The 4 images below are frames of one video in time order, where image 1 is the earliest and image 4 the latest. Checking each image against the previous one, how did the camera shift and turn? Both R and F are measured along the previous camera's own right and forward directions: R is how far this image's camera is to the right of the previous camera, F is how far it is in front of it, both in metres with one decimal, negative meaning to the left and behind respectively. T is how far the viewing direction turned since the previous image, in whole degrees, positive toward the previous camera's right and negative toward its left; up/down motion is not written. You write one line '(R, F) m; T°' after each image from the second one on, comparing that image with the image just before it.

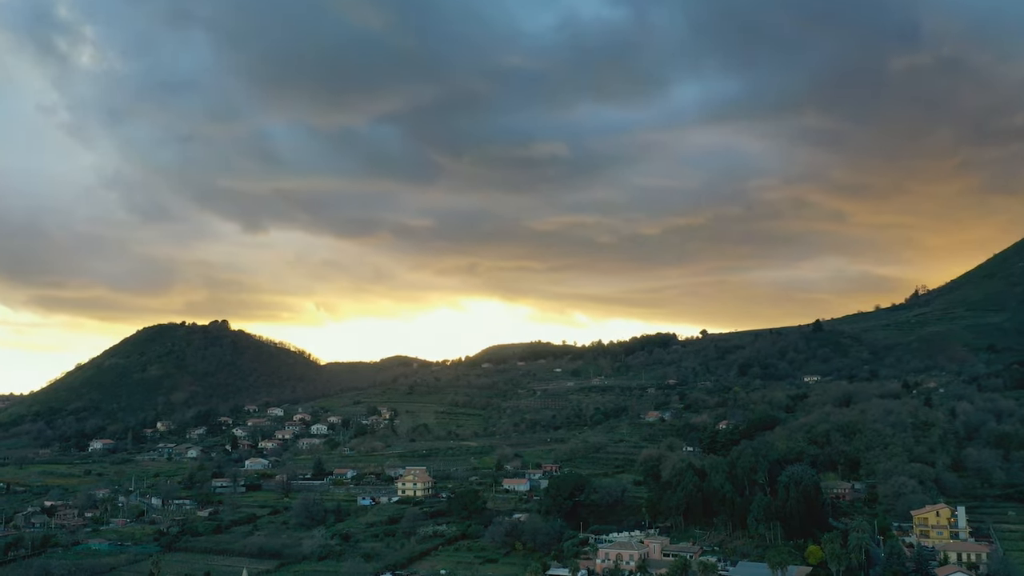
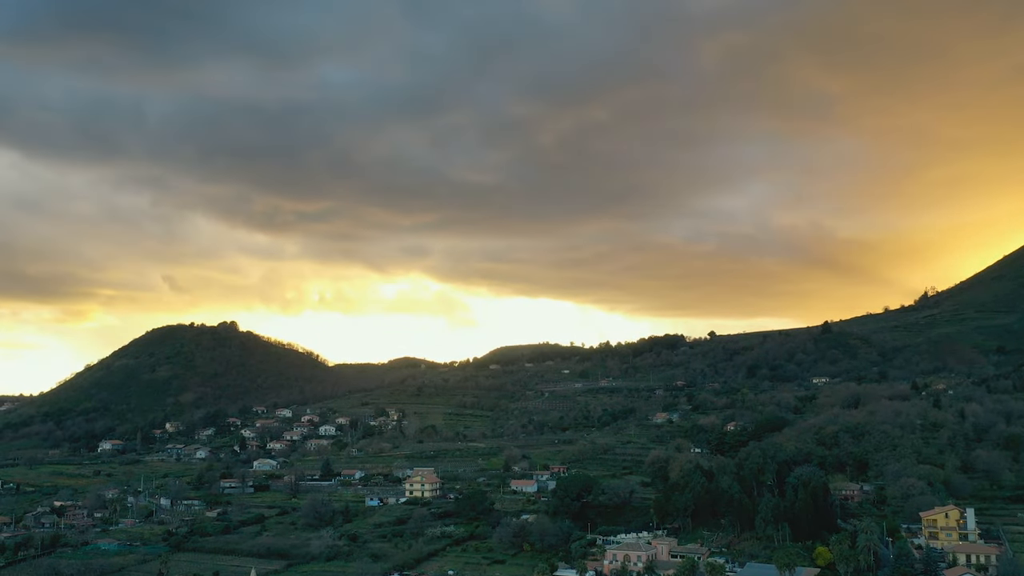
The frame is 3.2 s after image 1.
(0.0, 0.0) m; -1°
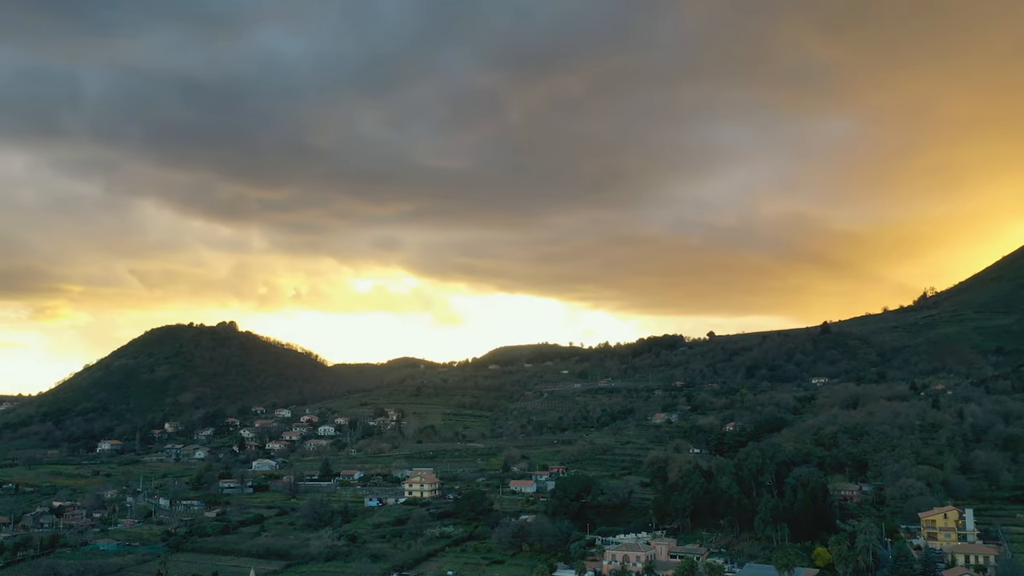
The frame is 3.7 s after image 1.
(0.0, 0.0) m; 0°
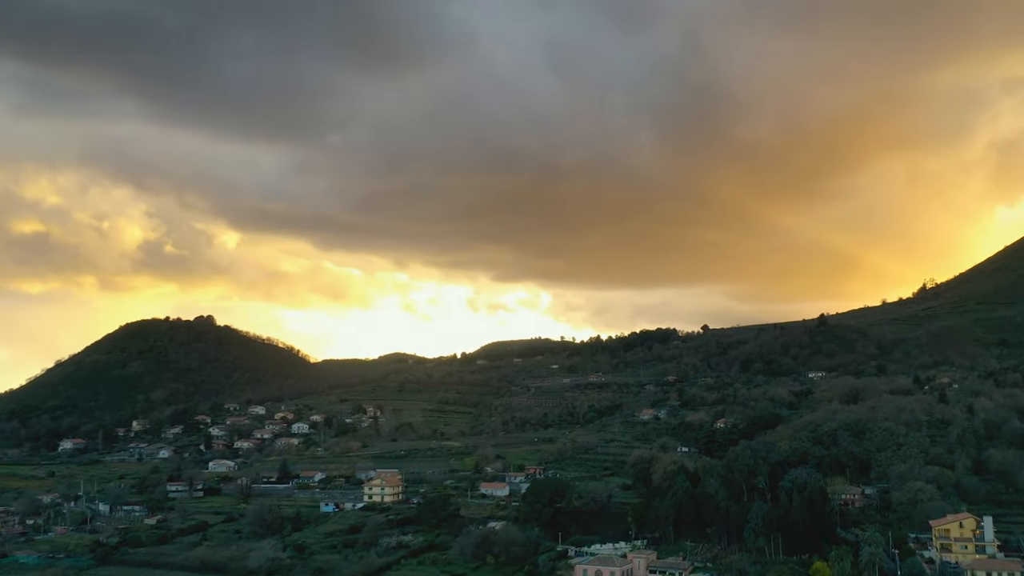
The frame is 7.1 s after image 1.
(+2.2, +6.3) m; 0°
